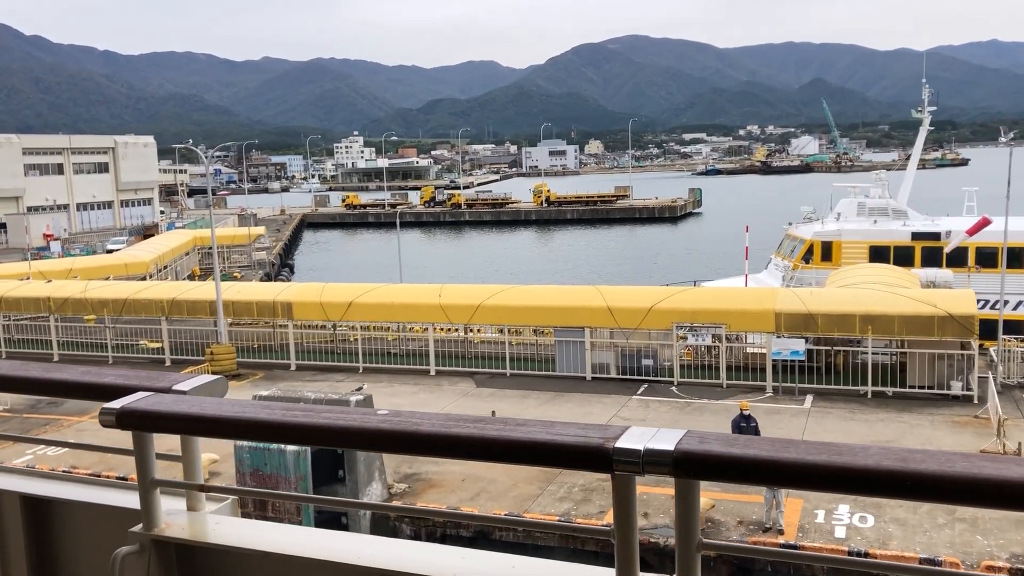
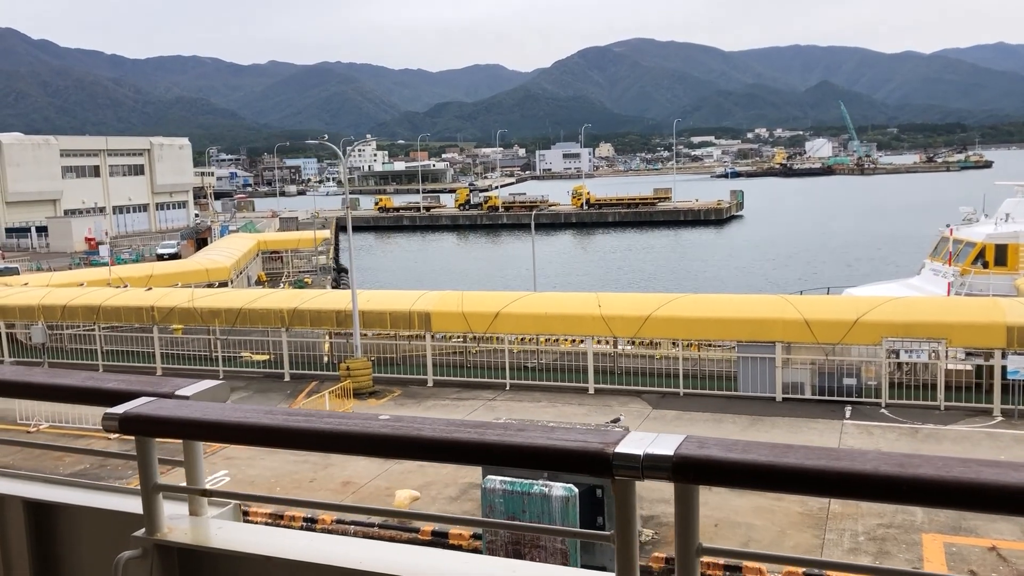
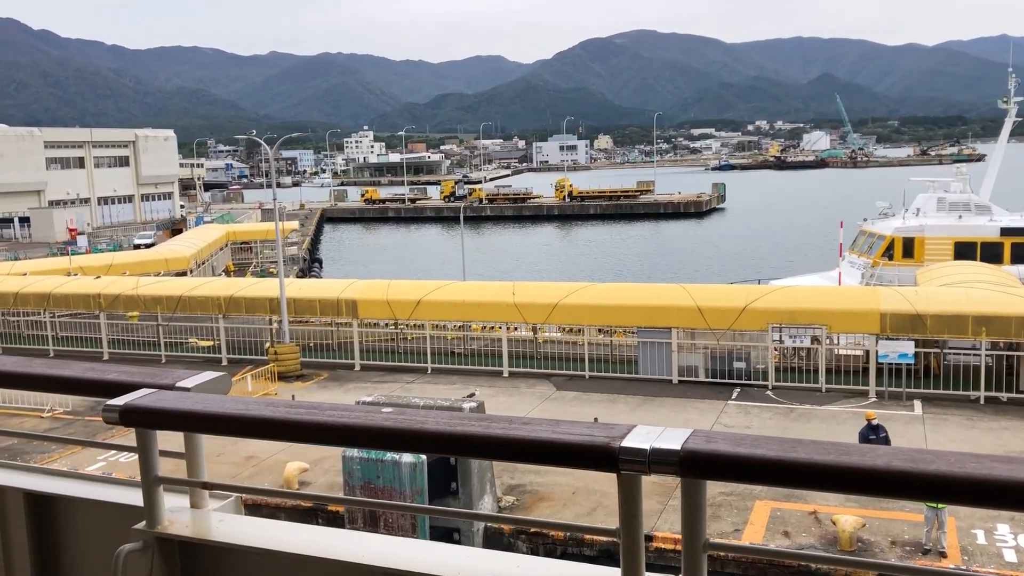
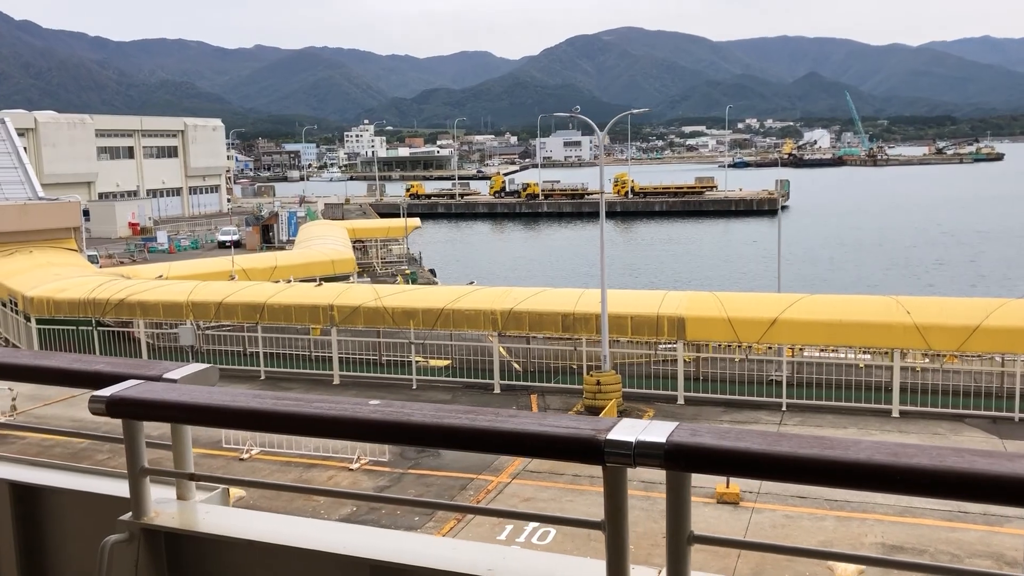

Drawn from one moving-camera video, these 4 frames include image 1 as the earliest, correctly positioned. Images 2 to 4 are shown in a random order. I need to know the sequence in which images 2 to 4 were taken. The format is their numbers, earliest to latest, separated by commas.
3, 2, 4
